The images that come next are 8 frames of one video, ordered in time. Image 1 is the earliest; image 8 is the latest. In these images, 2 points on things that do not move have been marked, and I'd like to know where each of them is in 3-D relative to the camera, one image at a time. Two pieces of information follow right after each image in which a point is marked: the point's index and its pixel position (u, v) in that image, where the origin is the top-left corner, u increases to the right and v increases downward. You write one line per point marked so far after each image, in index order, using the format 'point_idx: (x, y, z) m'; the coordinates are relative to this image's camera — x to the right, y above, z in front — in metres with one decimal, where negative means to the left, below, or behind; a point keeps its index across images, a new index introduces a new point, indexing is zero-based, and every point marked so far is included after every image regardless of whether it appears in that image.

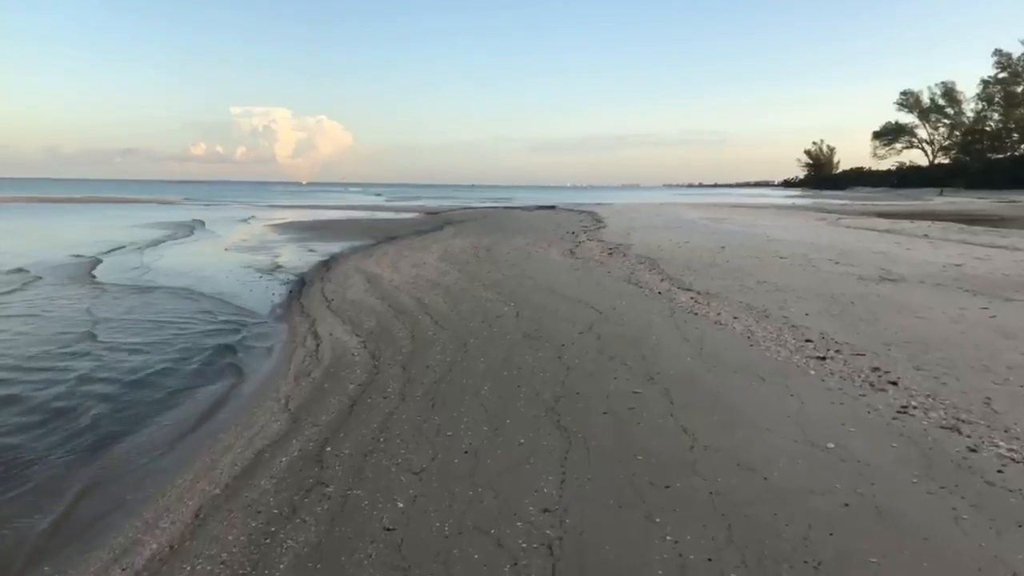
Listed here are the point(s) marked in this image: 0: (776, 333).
0: (+2.7, -0.5, +8.2) m
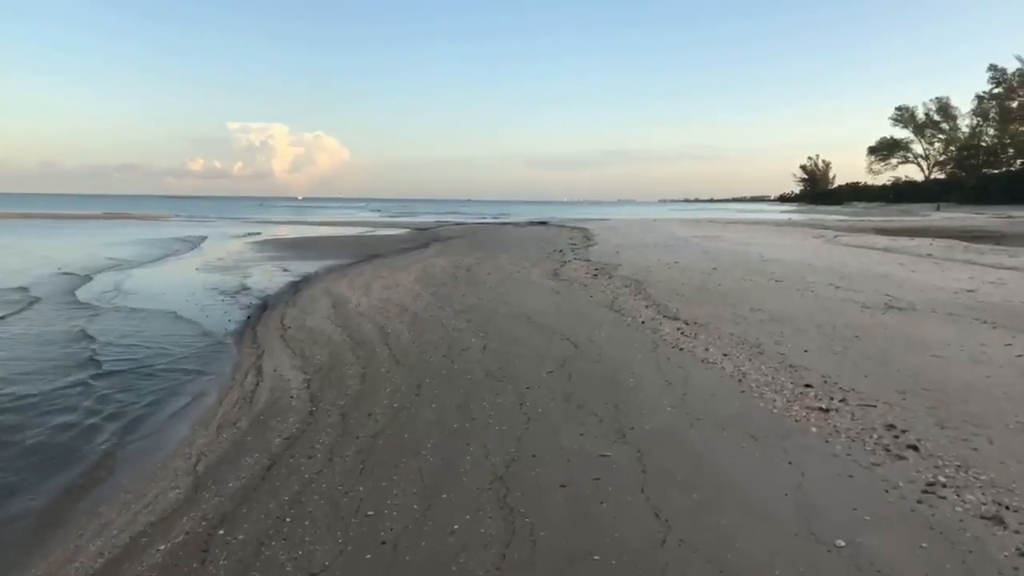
0: (+2.3, -0.8, +7.1) m
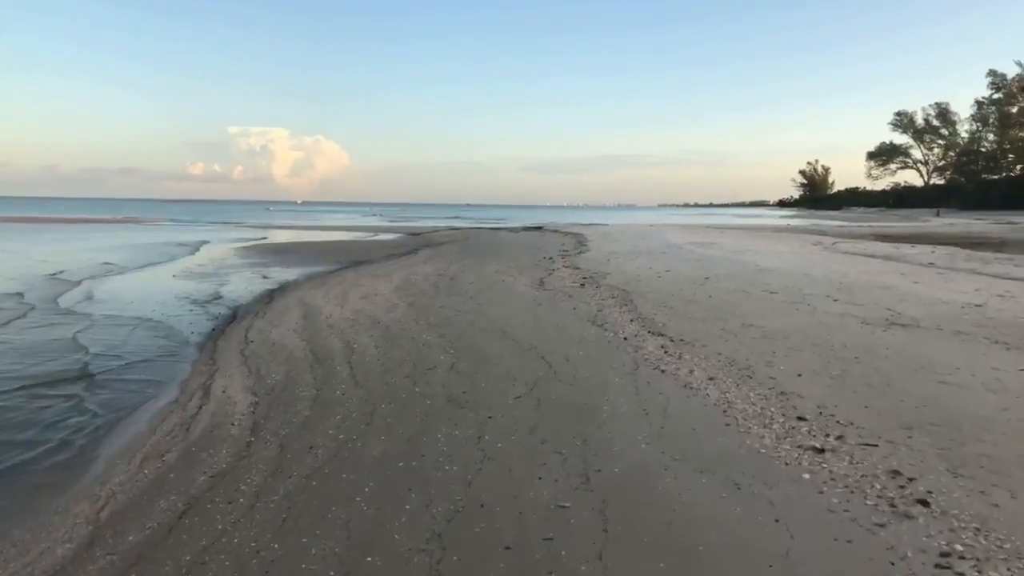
0: (+2.0, -0.9, +6.3) m
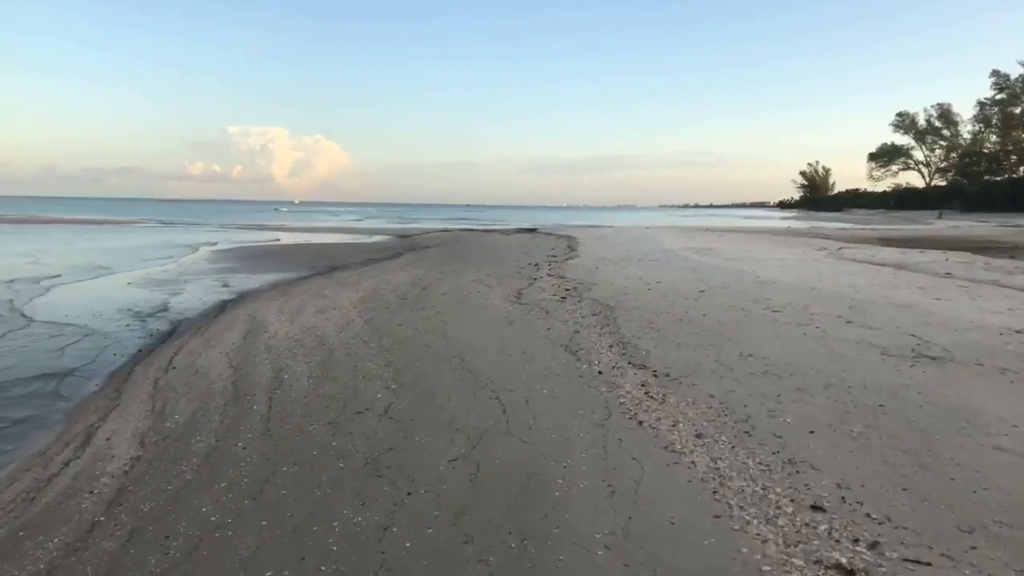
0: (+1.5, -1.2, +4.8) m
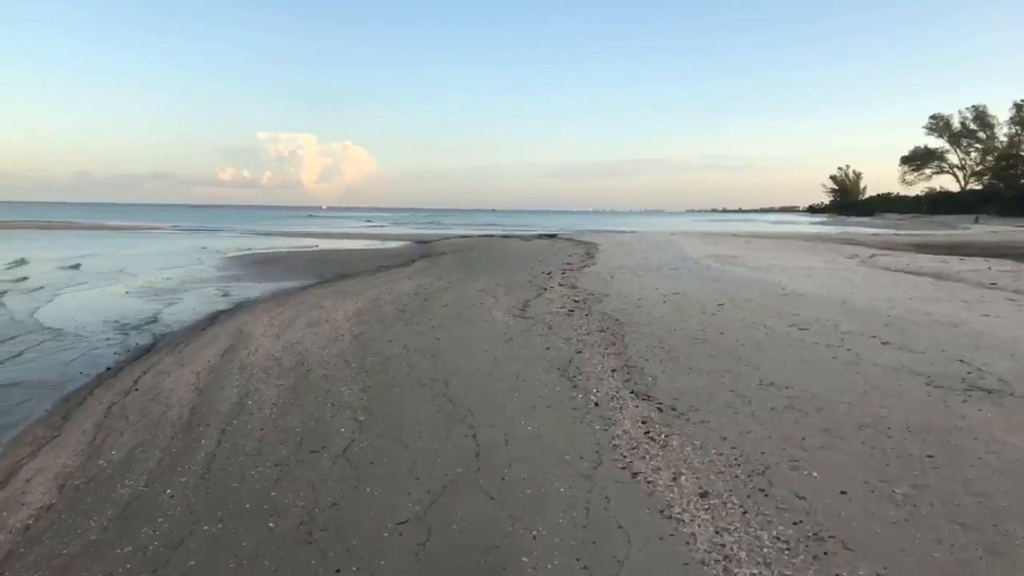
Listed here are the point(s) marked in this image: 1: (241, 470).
0: (+1.3, -1.3, +3.7) m
1: (-2.1, -1.4, +6.0) m
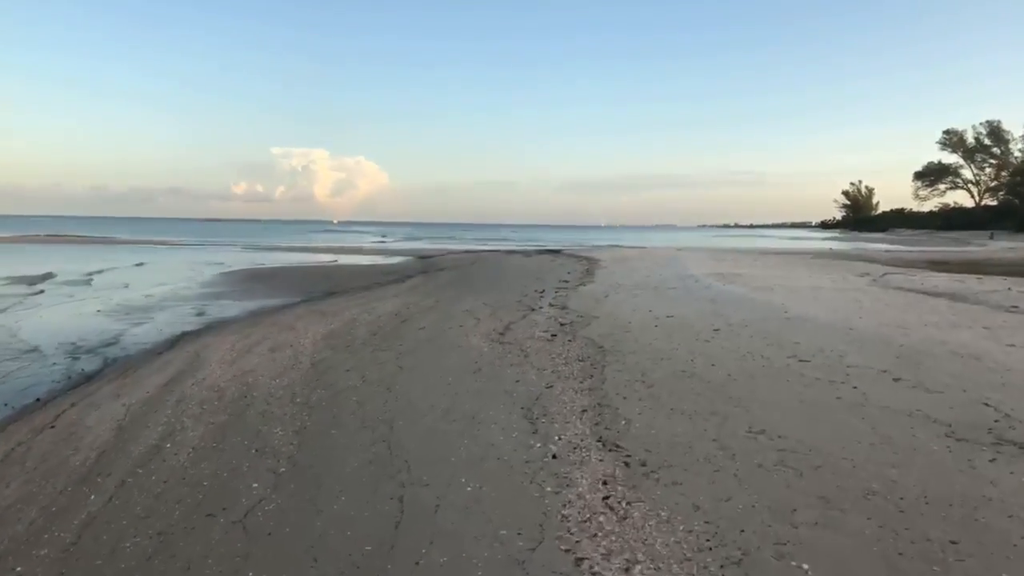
0: (+0.8, -1.5, +2.7) m
1: (-2.5, -1.6, +5.0) m
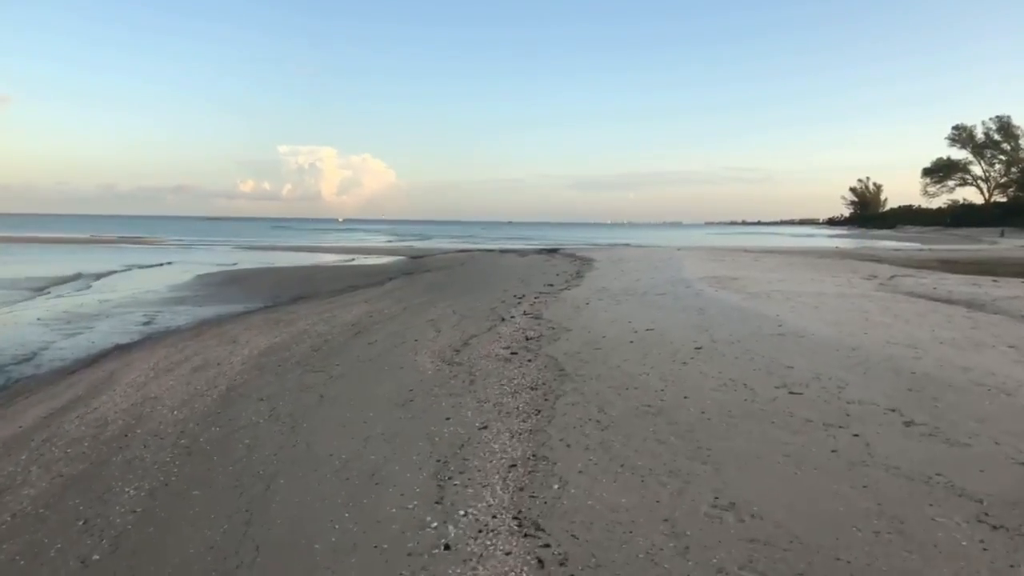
0: (+0.1, -1.7, +1.2) m
1: (-3.2, -1.8, +3.5) m
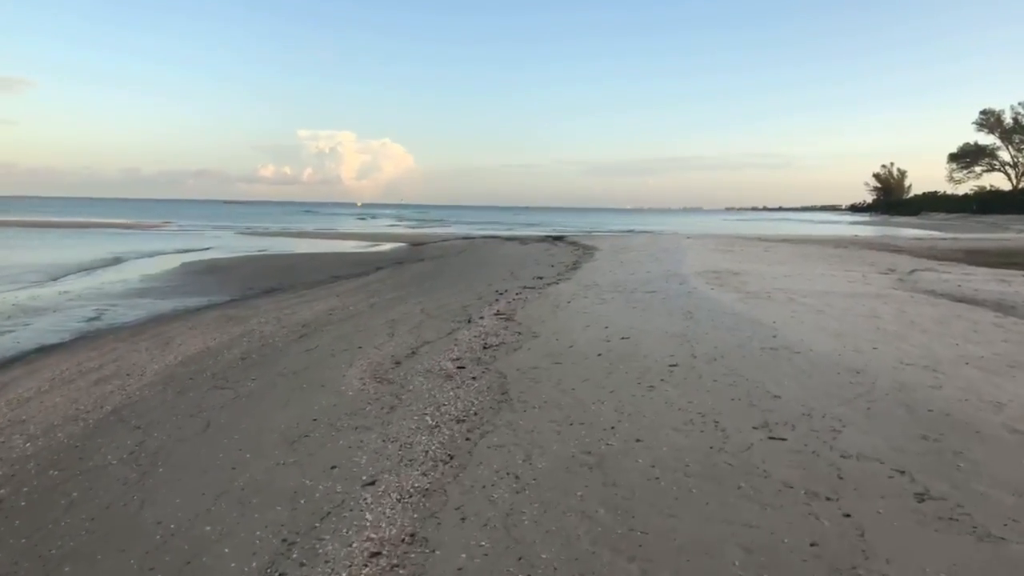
0: (-0.7, -1.9, -0.3) m
1: (-4.0, -1.9, +2.1) m
